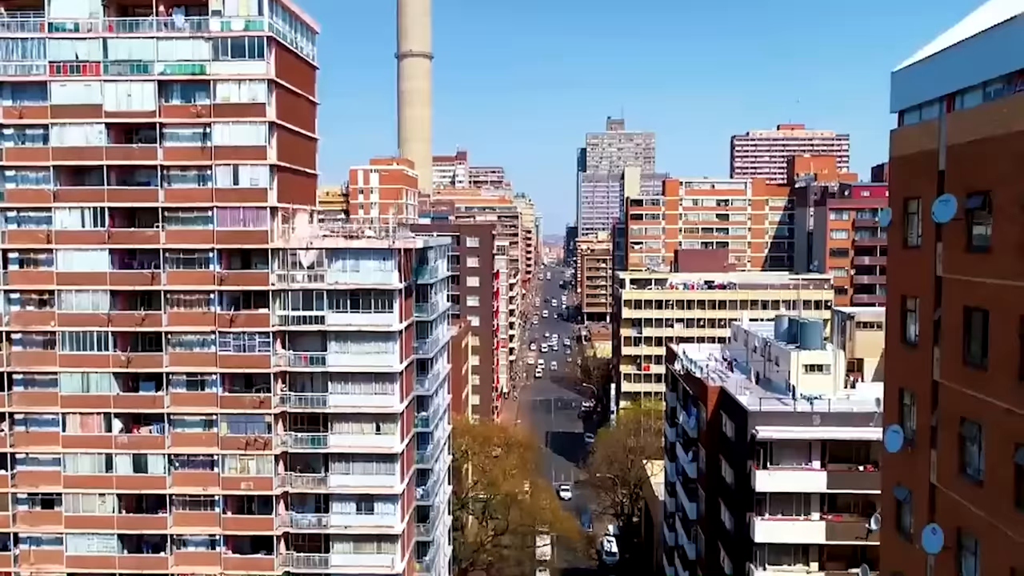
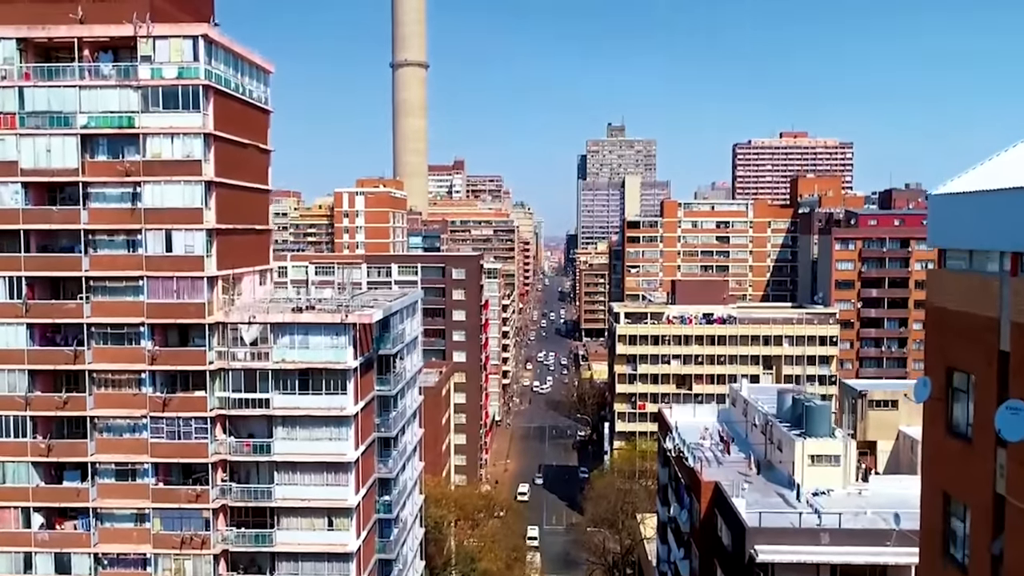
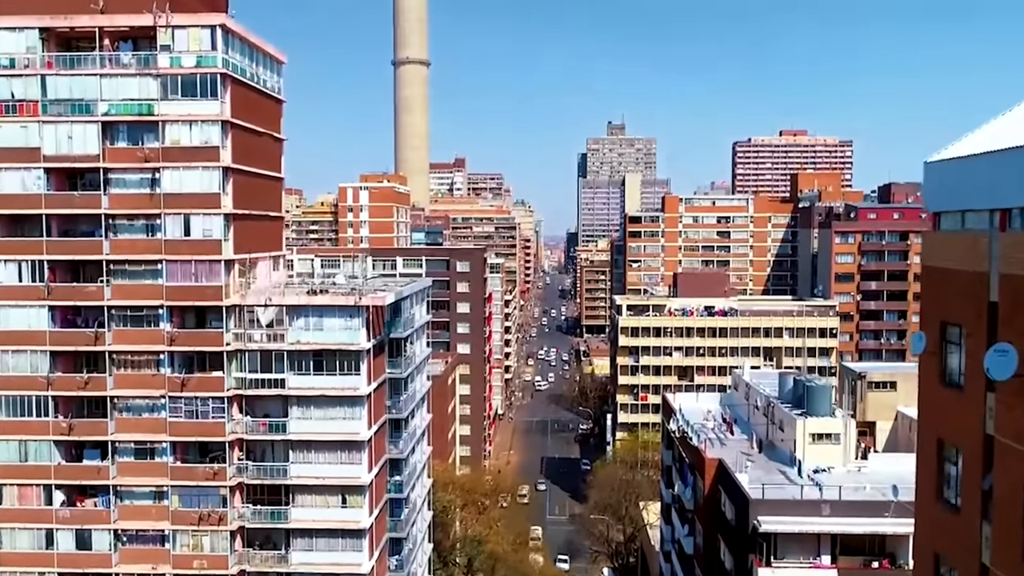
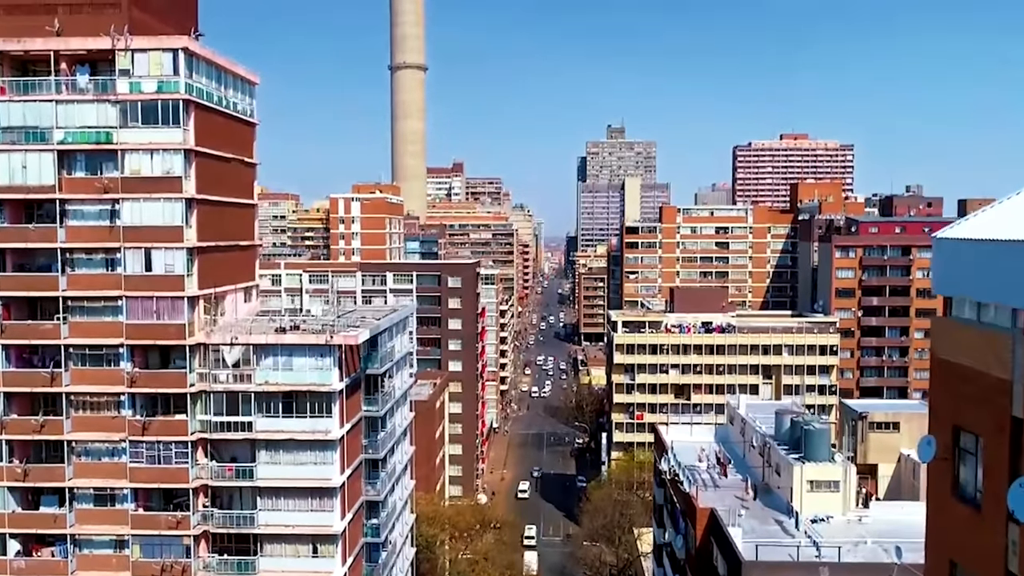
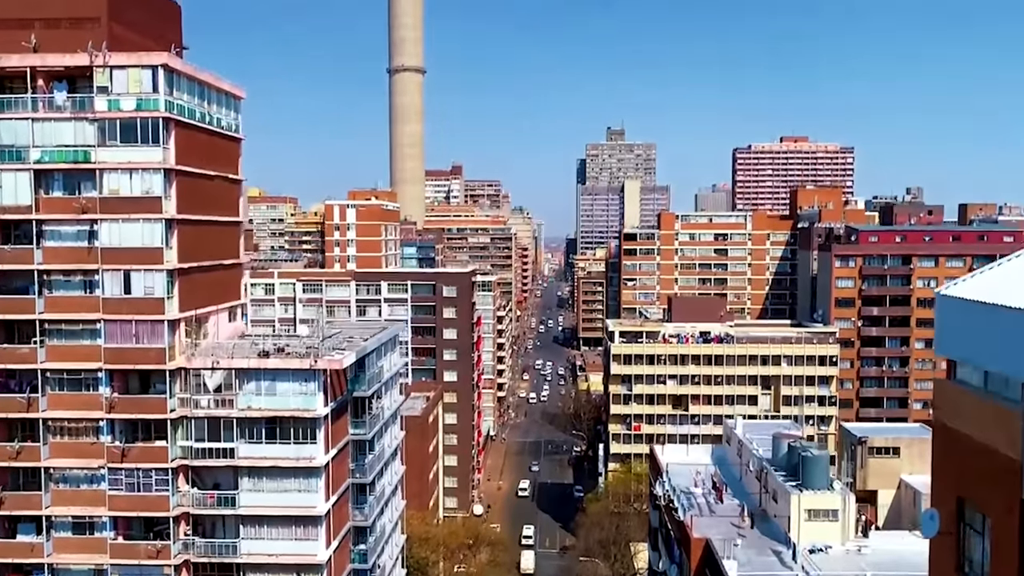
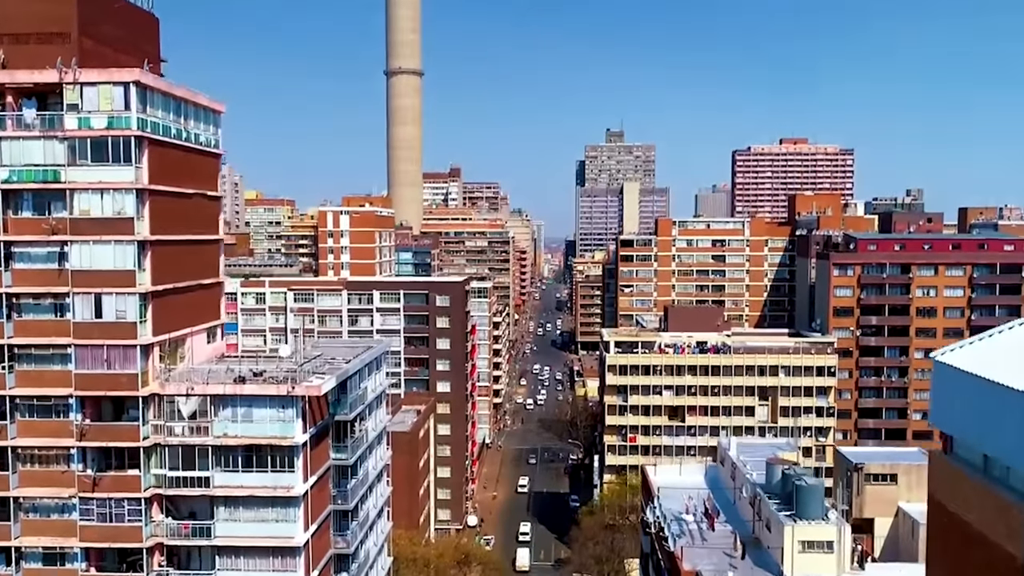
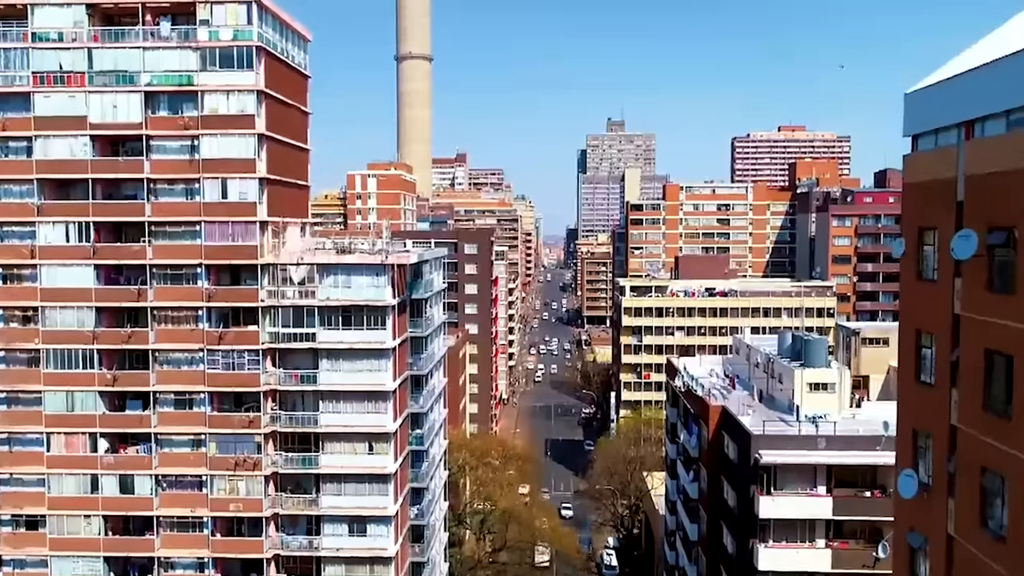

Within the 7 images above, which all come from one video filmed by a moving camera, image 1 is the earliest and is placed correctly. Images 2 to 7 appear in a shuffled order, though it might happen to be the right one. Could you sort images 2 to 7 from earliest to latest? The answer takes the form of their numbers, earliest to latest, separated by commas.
7, 3, 2, 4, 5, 6
